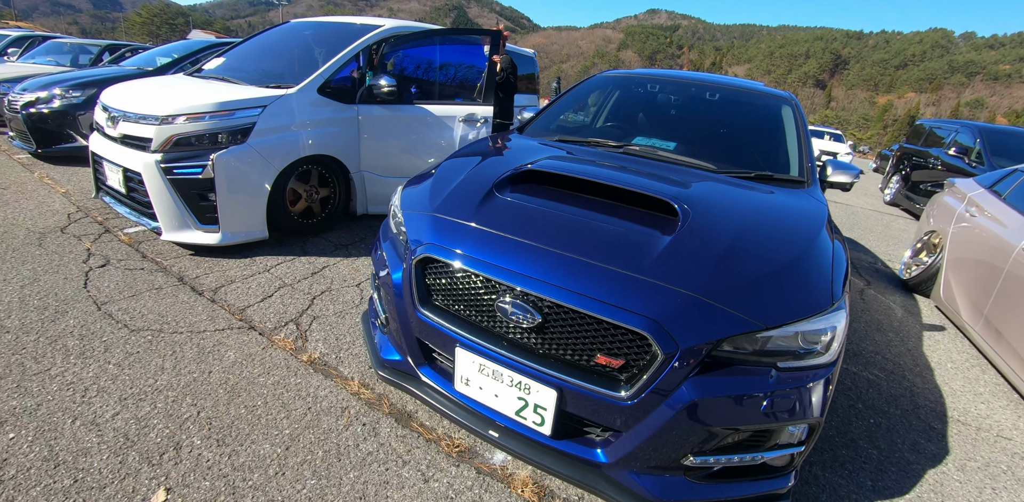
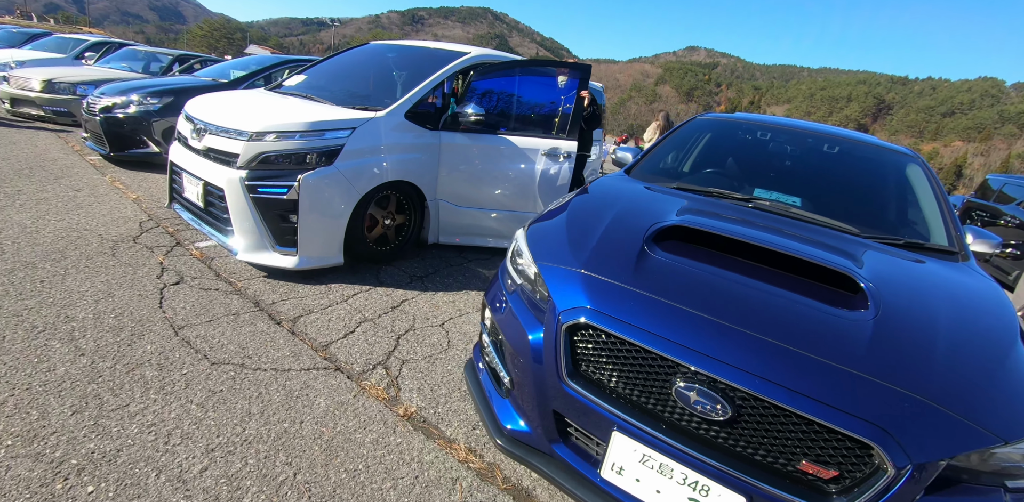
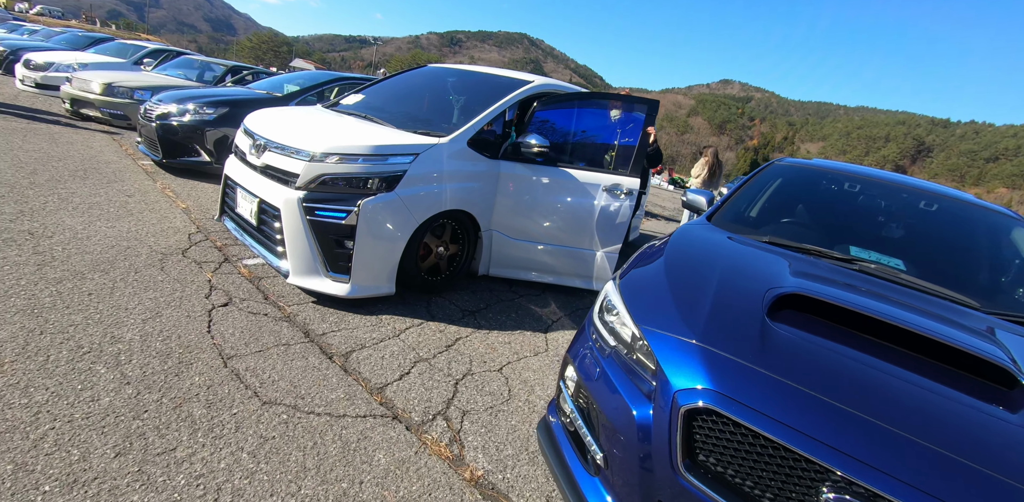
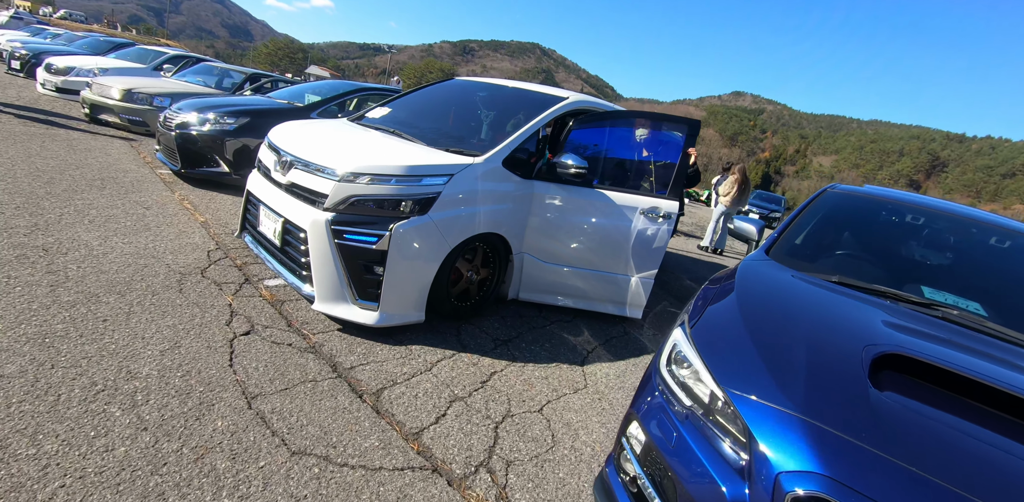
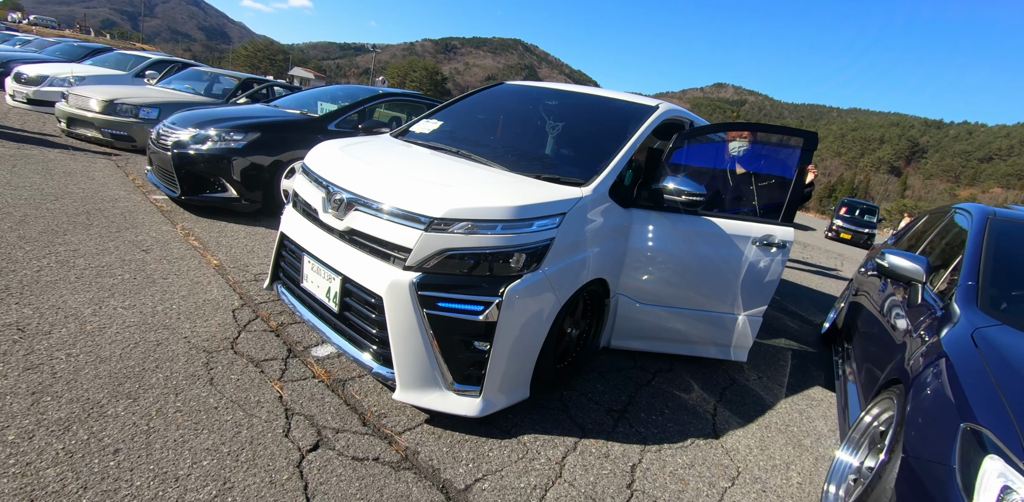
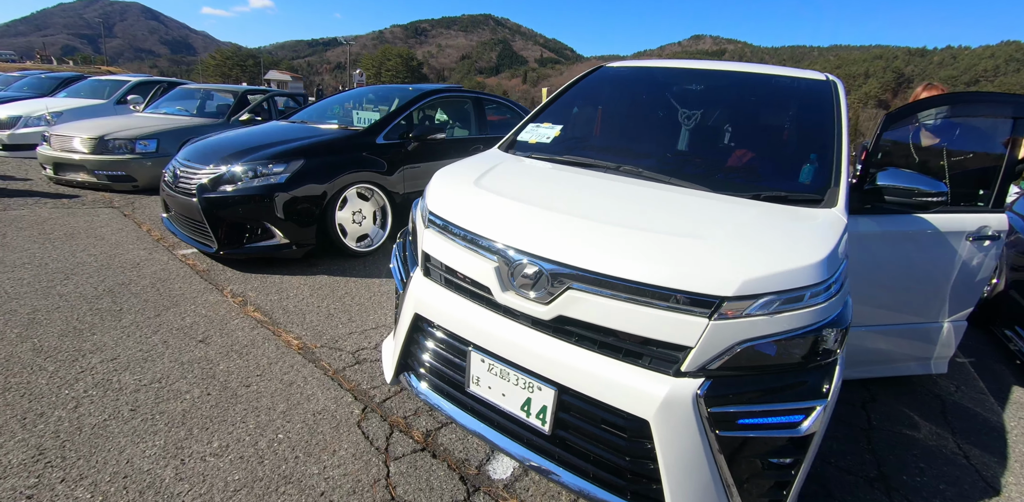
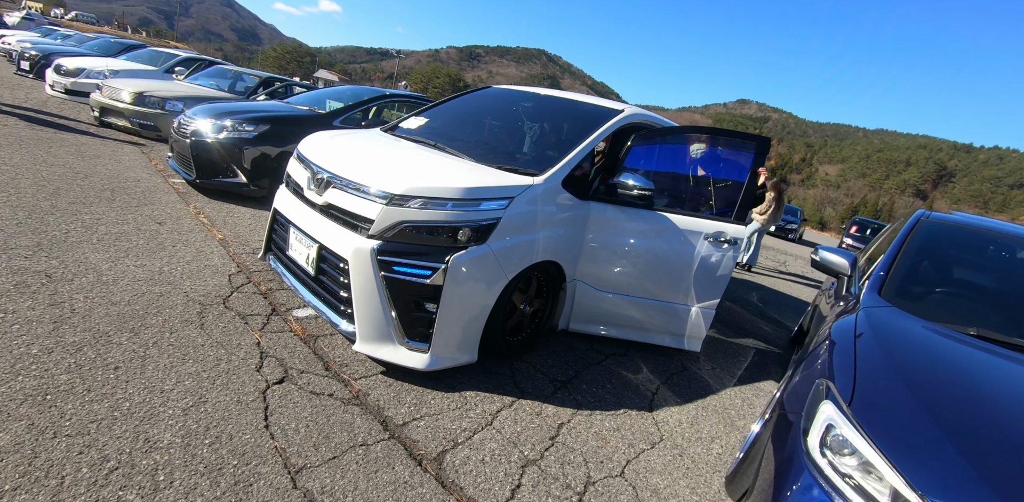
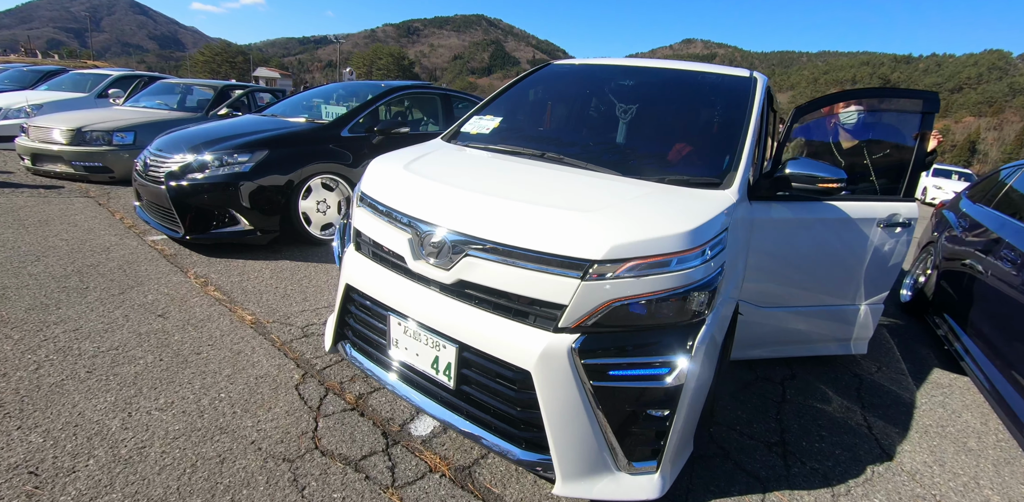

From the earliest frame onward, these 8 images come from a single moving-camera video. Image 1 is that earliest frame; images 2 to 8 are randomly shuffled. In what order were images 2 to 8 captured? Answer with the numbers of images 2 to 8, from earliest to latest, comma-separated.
2, 3, 4, 7, 5, 8, 6
